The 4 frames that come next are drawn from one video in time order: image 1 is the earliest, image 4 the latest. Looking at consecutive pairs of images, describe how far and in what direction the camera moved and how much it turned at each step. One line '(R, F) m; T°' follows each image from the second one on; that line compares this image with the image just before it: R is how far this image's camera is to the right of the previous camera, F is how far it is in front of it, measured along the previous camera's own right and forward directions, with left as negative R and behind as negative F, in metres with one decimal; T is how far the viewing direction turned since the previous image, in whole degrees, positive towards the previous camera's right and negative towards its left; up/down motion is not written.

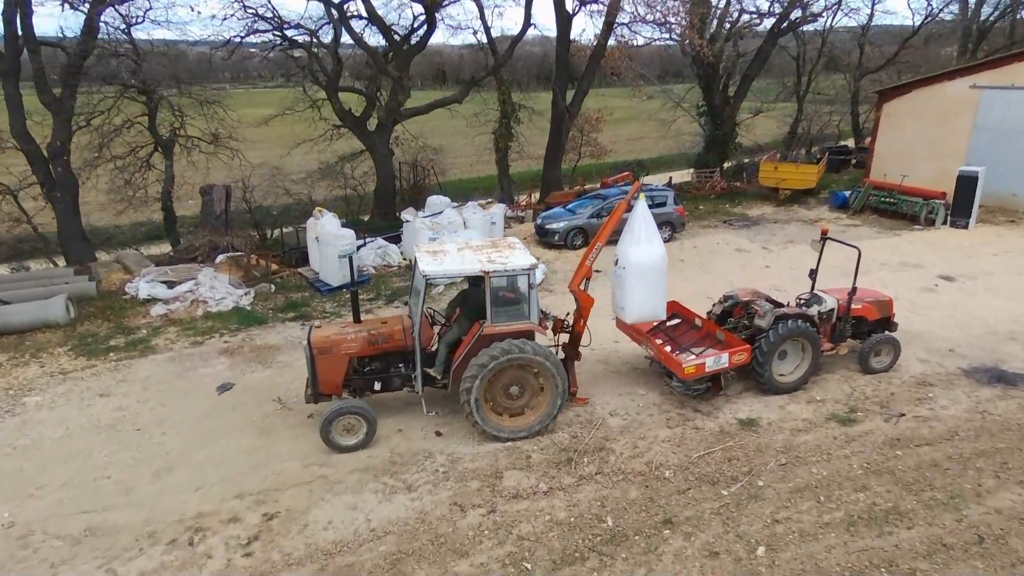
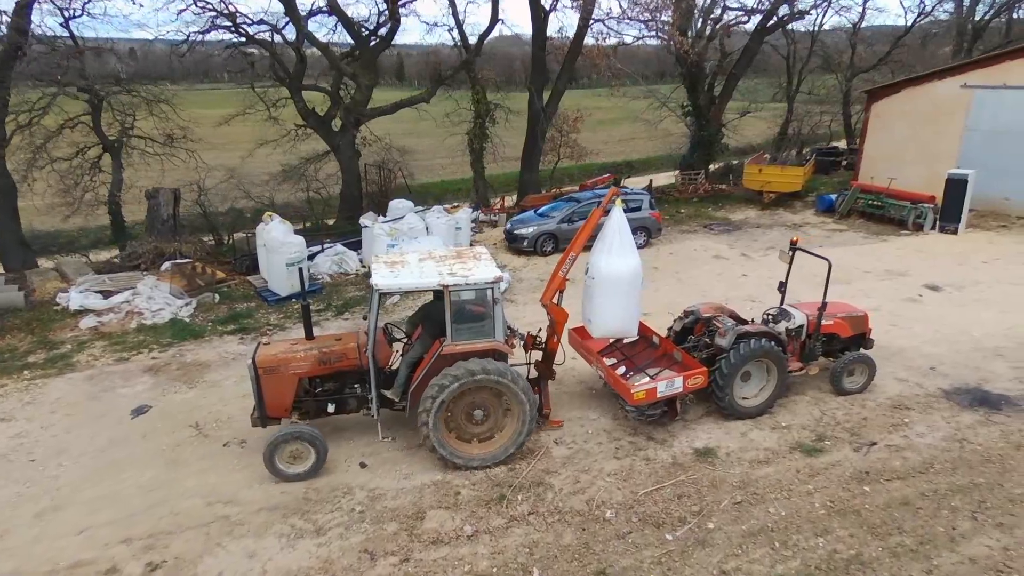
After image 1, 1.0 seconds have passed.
(+0.7, +0.6) m; 0°
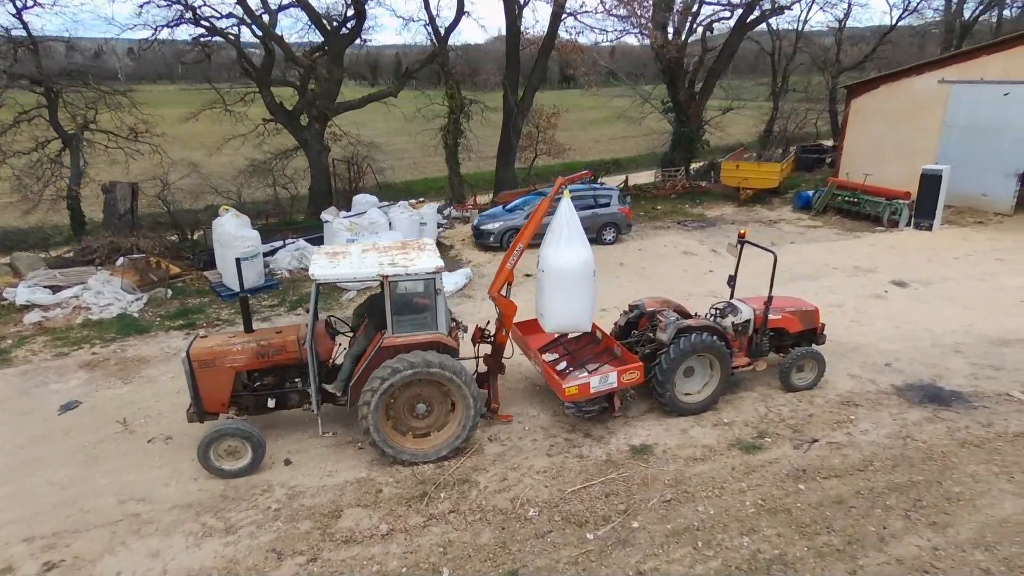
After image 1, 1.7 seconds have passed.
(+0.7, +0.2) m; 0°
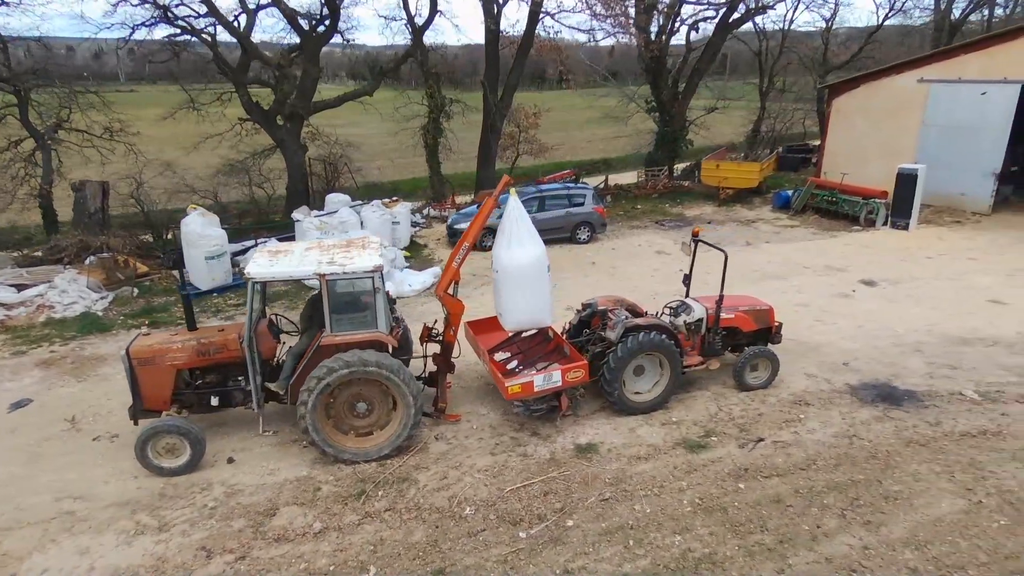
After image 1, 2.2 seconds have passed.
(+0.6, 0.0) m; 0°
